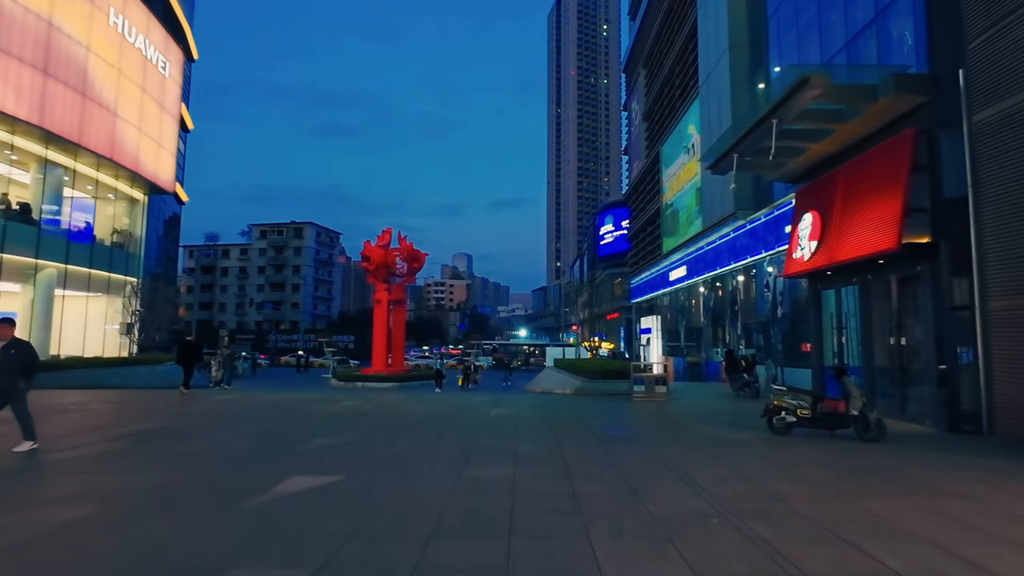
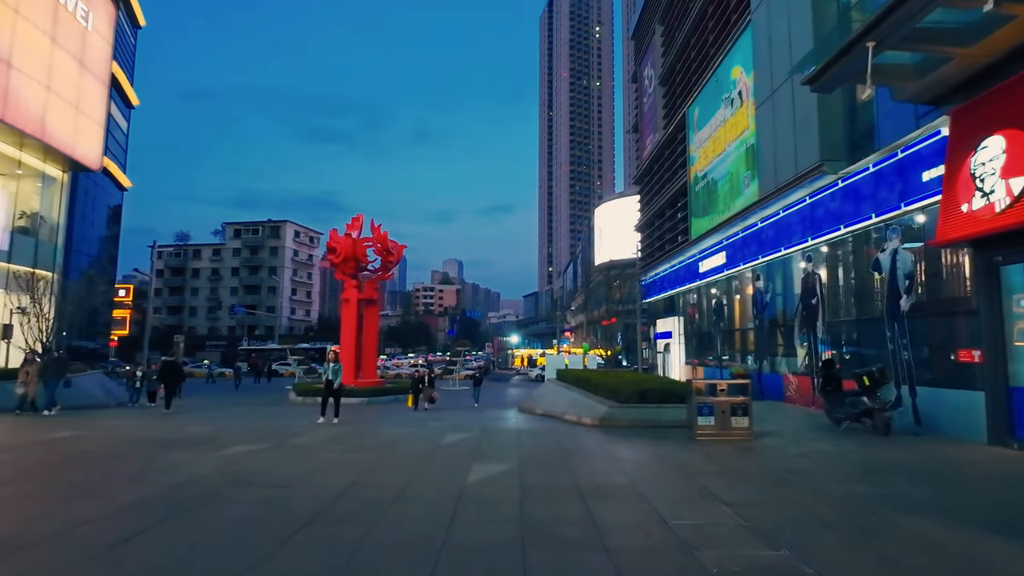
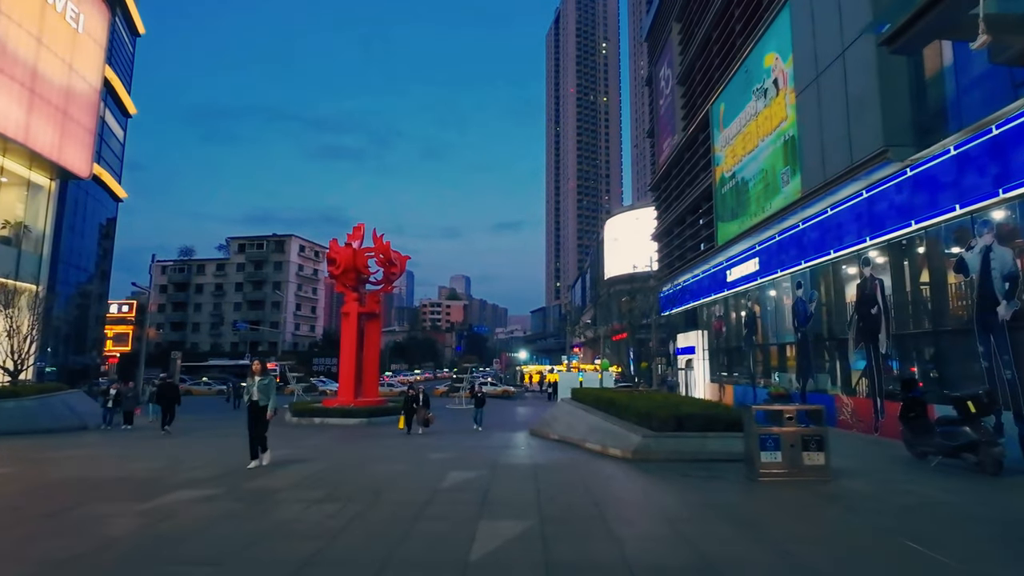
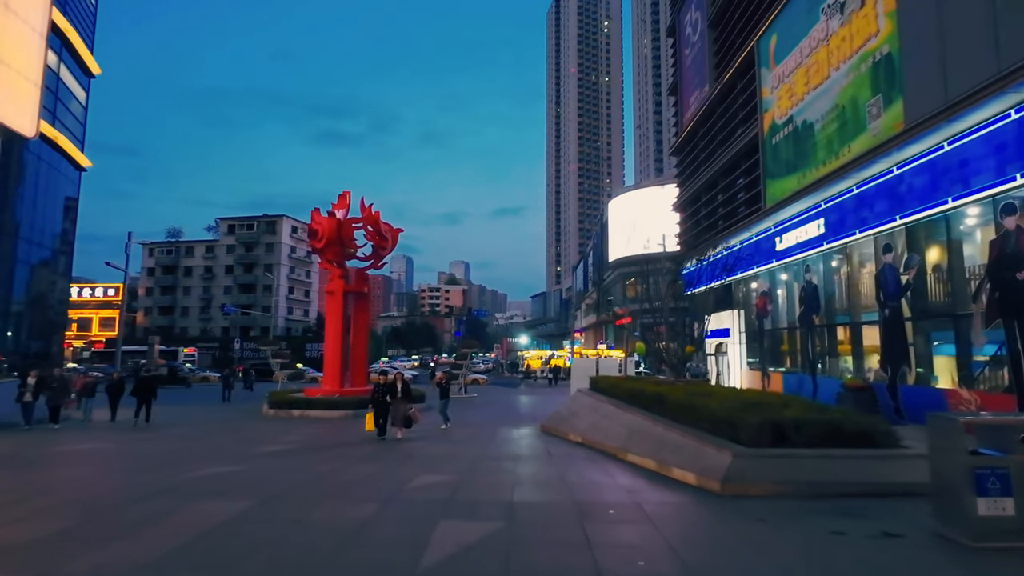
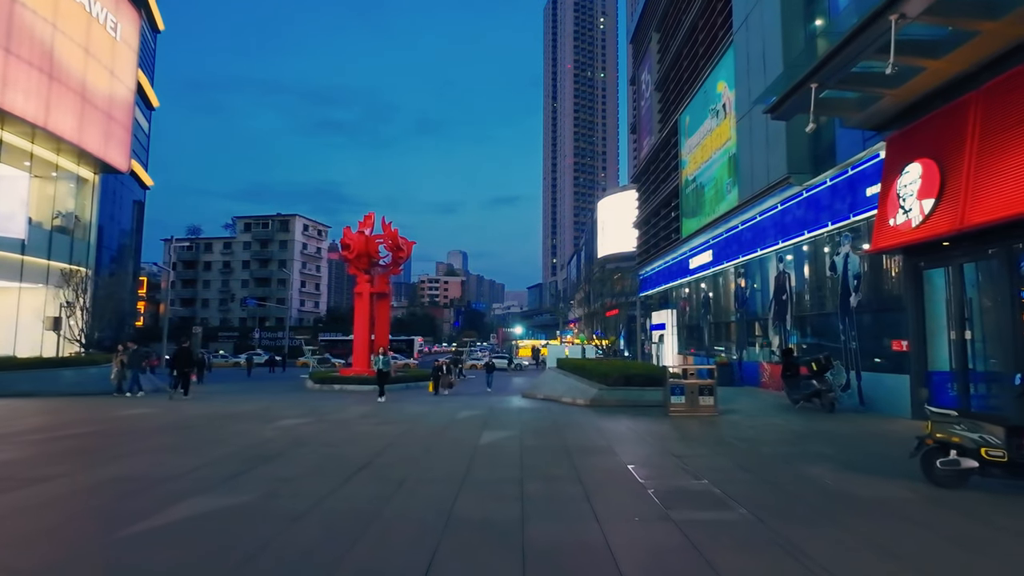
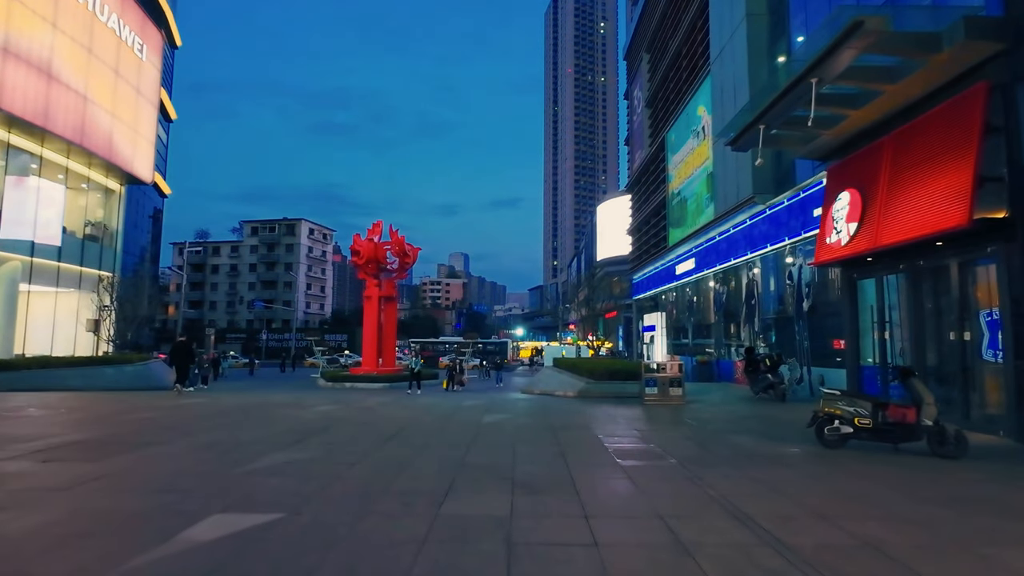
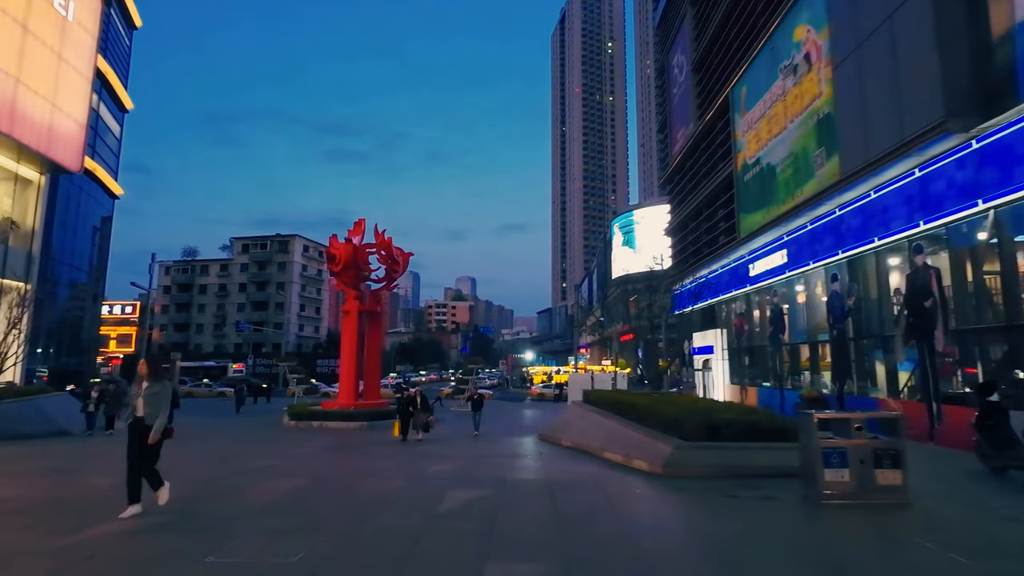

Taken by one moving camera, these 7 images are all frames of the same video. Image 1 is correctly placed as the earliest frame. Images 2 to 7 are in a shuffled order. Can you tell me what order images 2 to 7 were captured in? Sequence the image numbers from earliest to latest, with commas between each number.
6, 5, 2, 3, 7, 4
